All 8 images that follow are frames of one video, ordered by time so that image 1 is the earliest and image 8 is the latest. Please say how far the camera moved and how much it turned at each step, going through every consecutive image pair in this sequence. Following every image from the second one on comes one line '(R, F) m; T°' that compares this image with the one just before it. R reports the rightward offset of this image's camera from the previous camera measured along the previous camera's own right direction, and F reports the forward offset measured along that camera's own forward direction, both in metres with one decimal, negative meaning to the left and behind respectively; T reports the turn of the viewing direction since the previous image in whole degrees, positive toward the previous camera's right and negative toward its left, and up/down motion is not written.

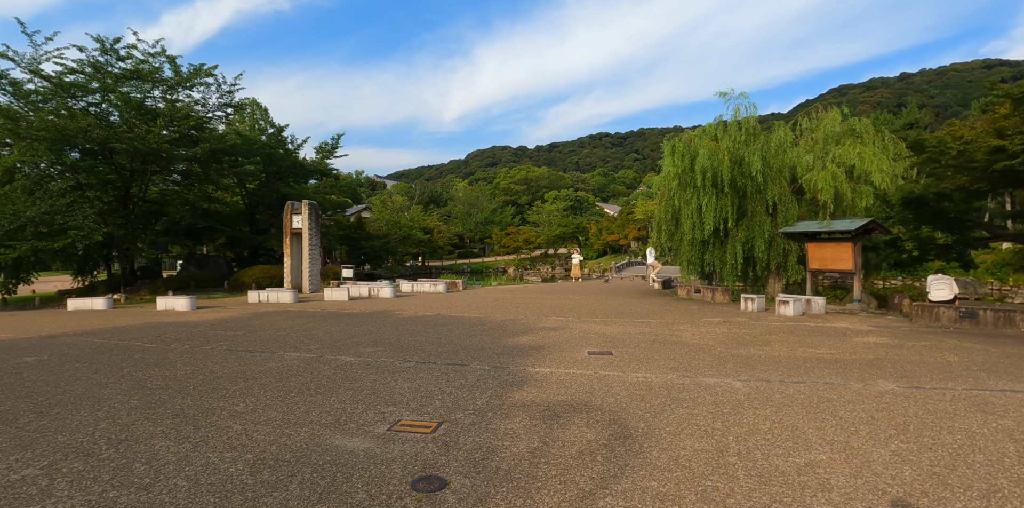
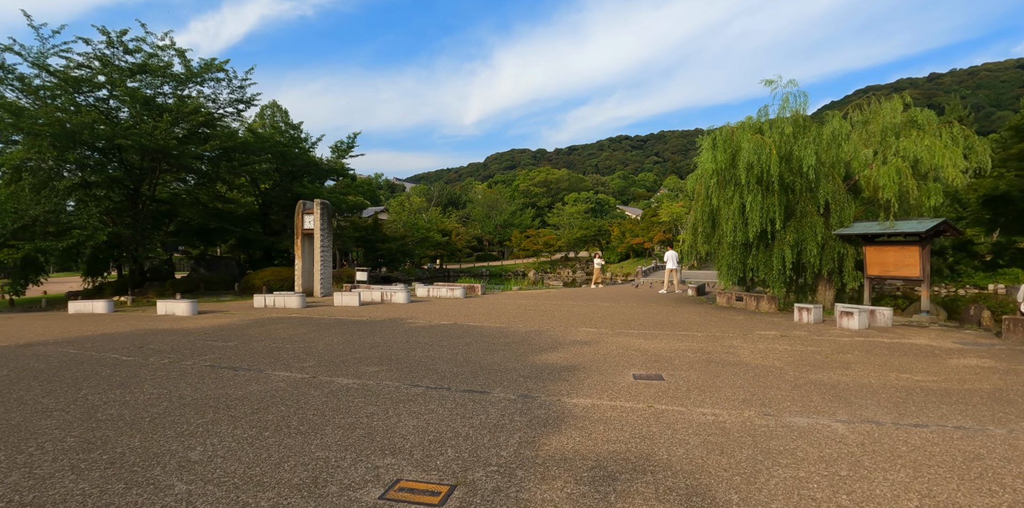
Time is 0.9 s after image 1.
(-0.1, +1.0) m; -2°
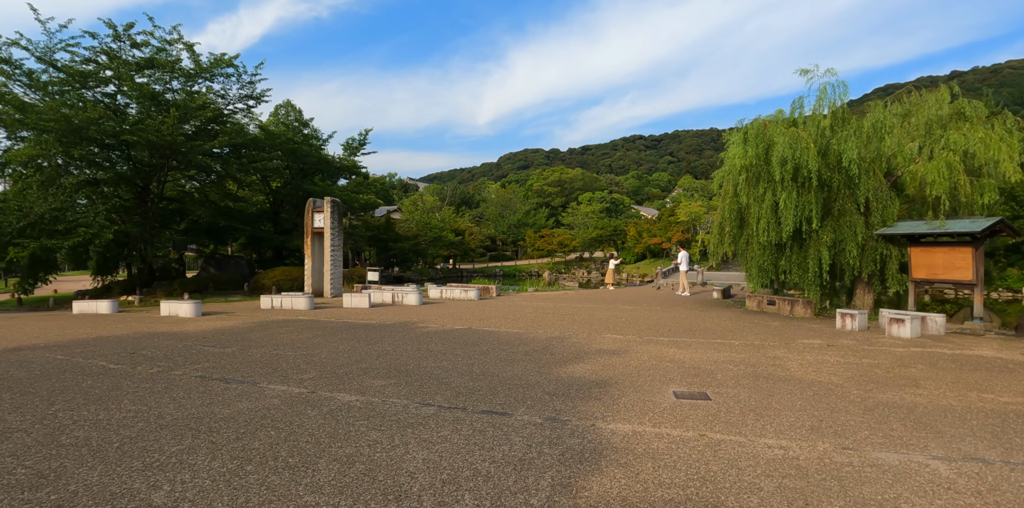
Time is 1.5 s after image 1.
(-0.1, +0.6) m; -1°
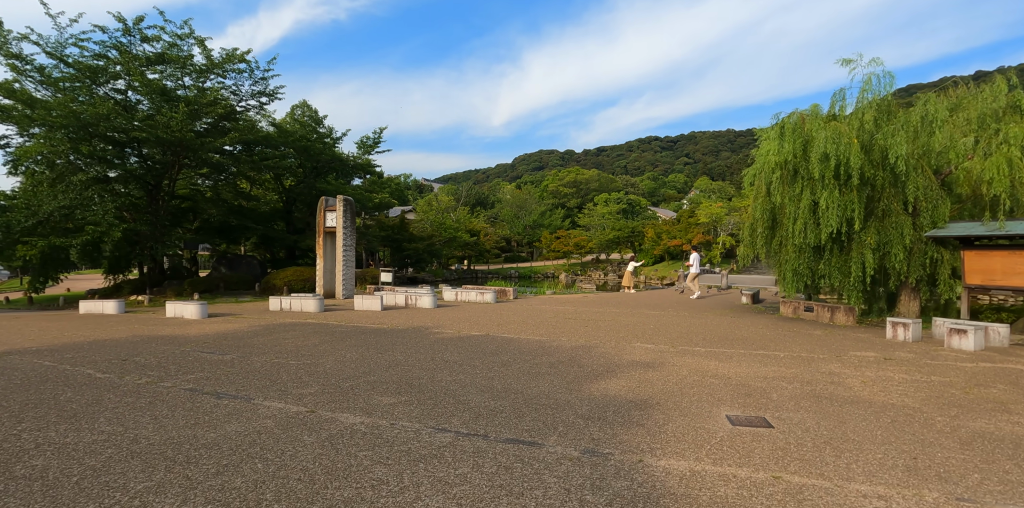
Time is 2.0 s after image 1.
(-0.1, +0.6) m; -2°
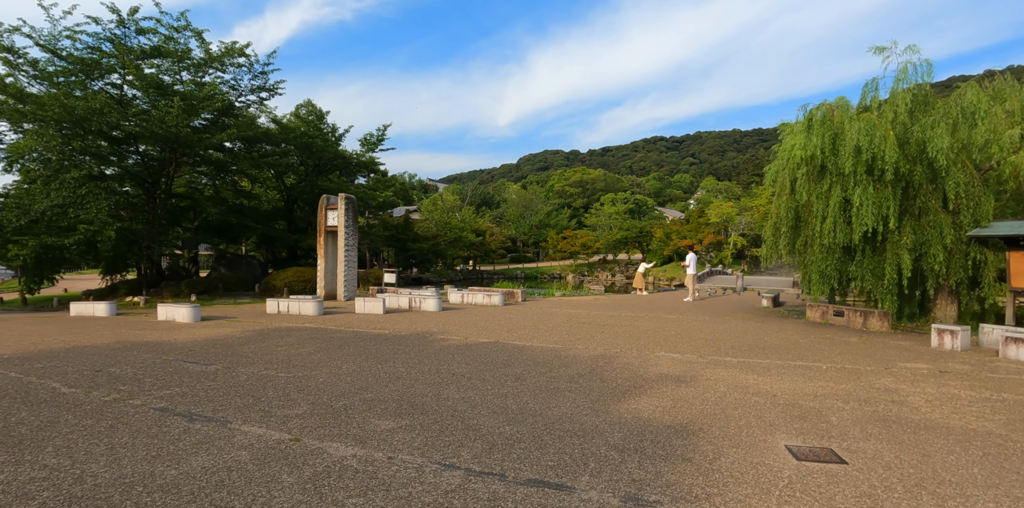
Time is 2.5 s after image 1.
(-0.1, +0.6) m; -1°
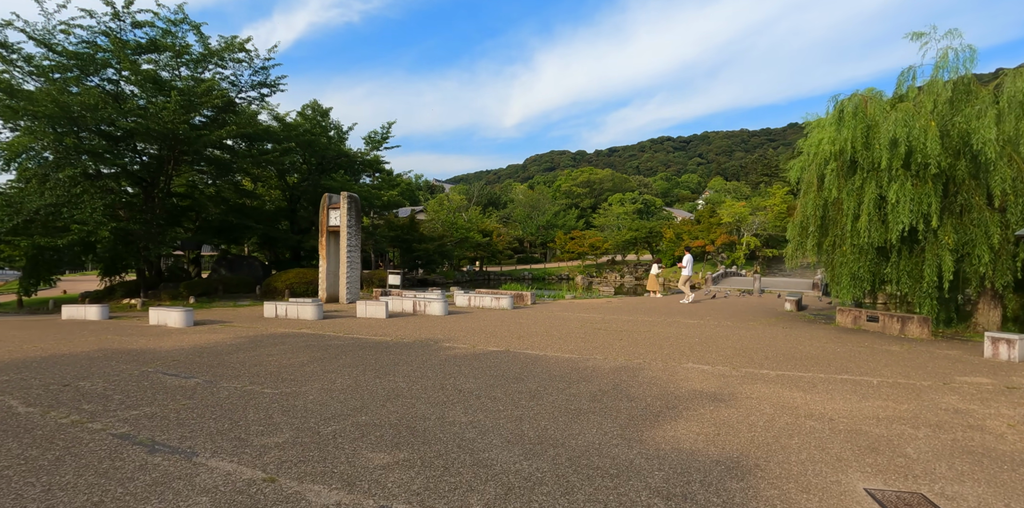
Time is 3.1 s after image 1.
(-0.1, +0.6) m; -1°
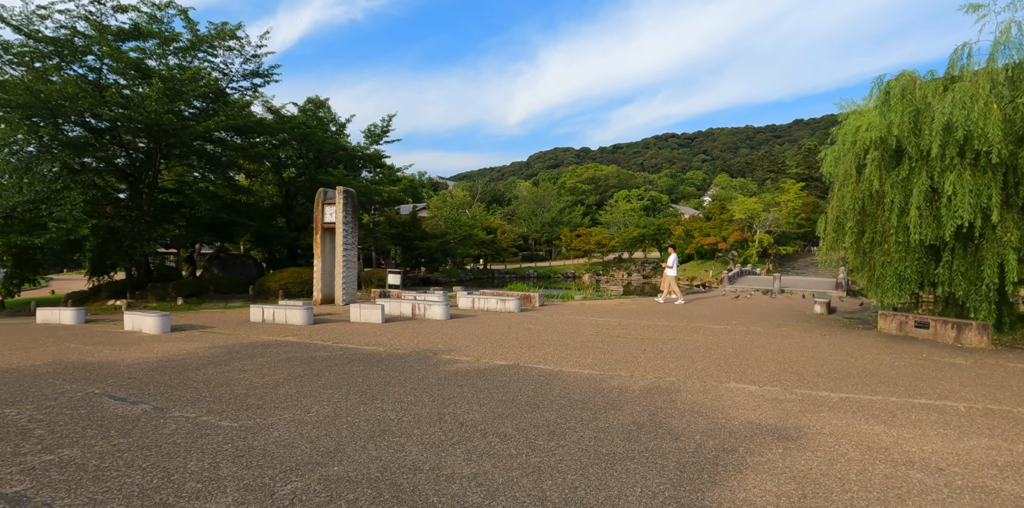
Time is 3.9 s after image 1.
(-0.1, +0.8) m; 0°
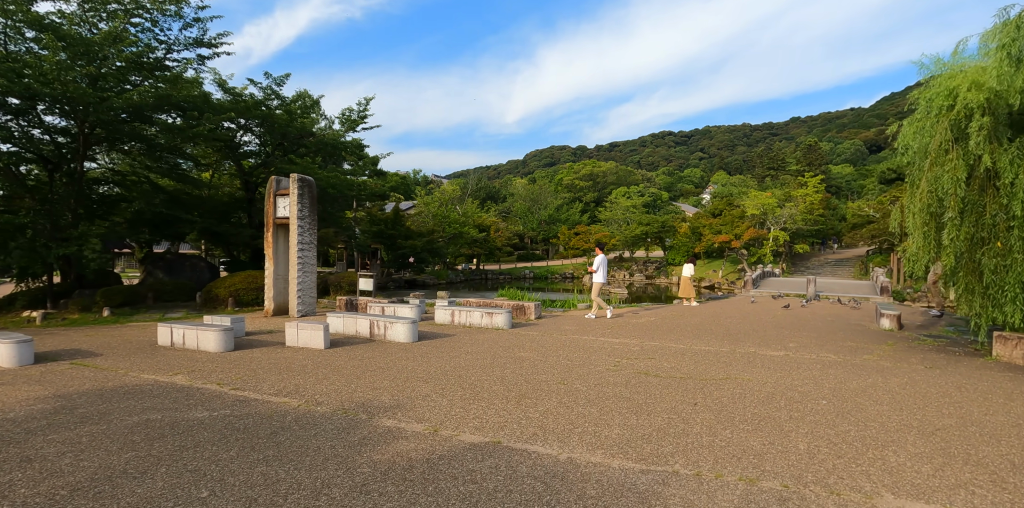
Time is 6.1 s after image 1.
(+0.1, +2.2) m; 0°
